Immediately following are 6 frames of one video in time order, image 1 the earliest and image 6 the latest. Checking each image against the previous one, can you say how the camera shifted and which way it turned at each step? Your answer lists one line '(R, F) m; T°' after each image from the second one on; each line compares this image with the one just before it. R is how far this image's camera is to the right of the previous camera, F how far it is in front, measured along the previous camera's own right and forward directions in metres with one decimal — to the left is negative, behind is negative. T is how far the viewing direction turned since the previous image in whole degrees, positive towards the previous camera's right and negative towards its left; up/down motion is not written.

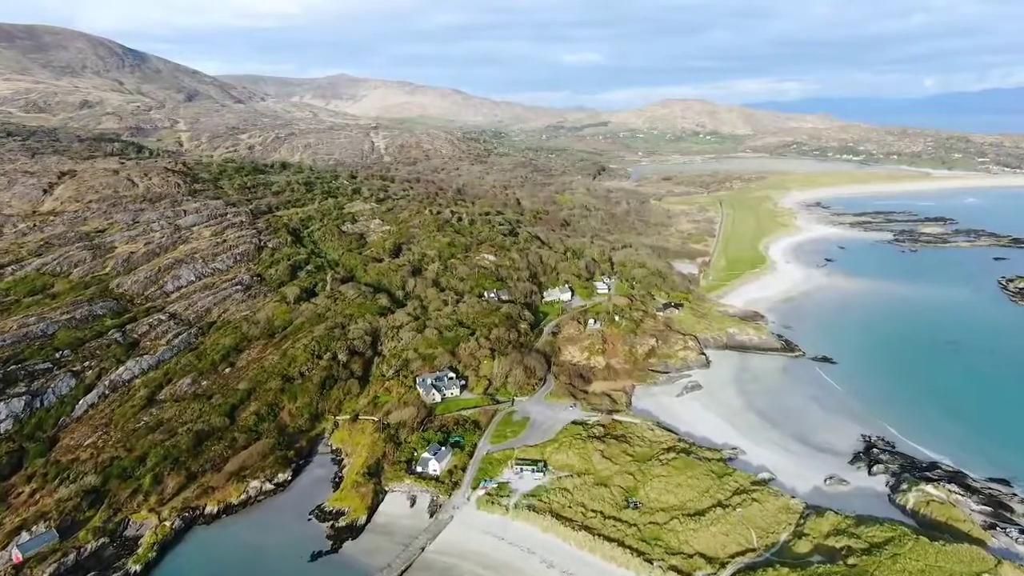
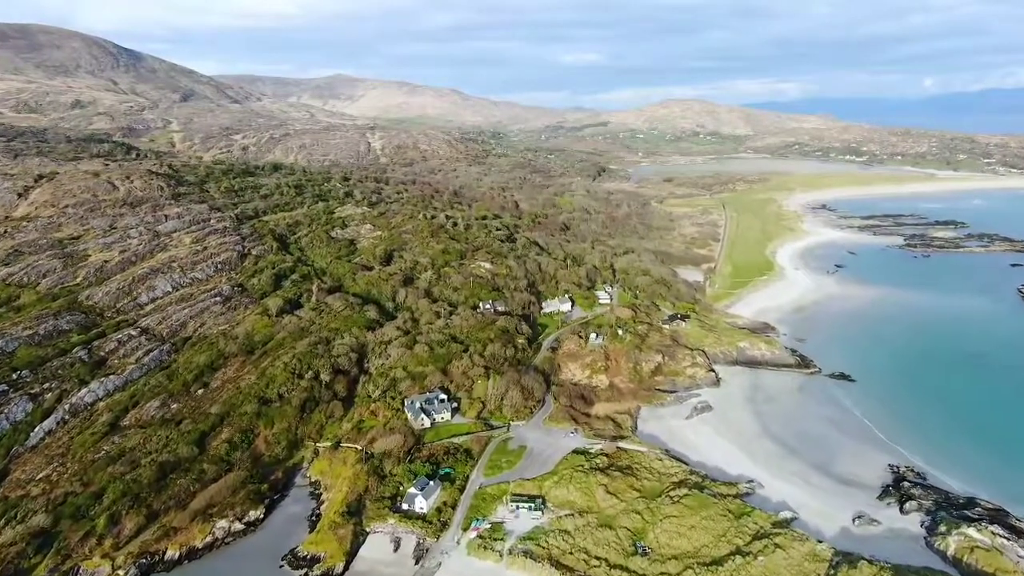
(+0.2, +2.6) m; 0°
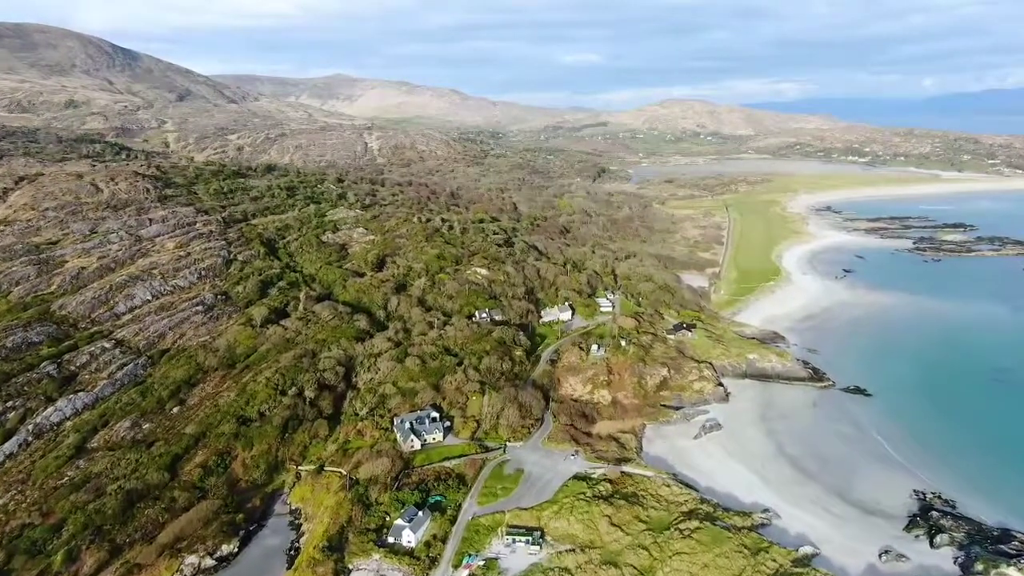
(+0.1, +2.0) m; 0°
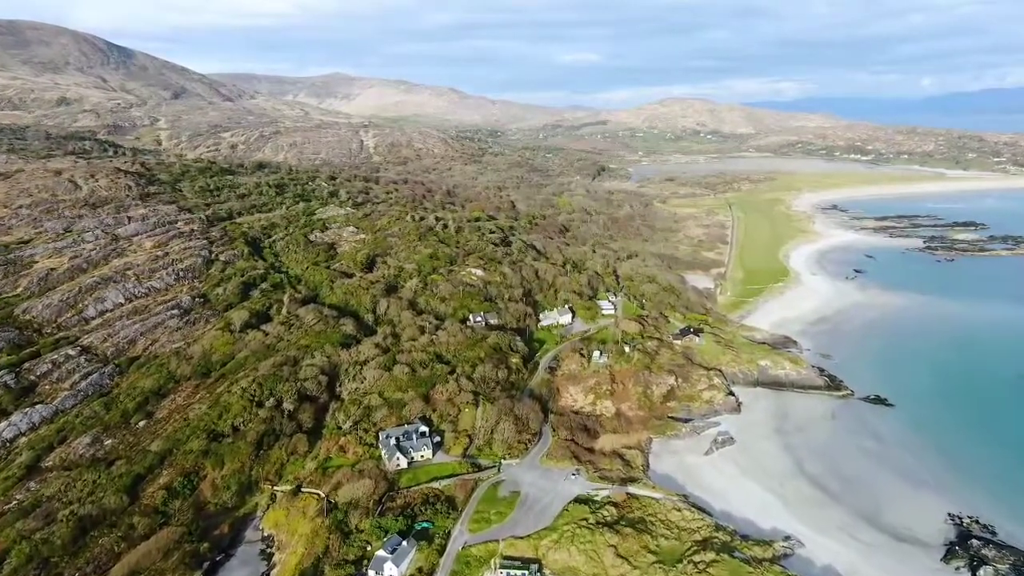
(+0.2, +2.4) m; 0°
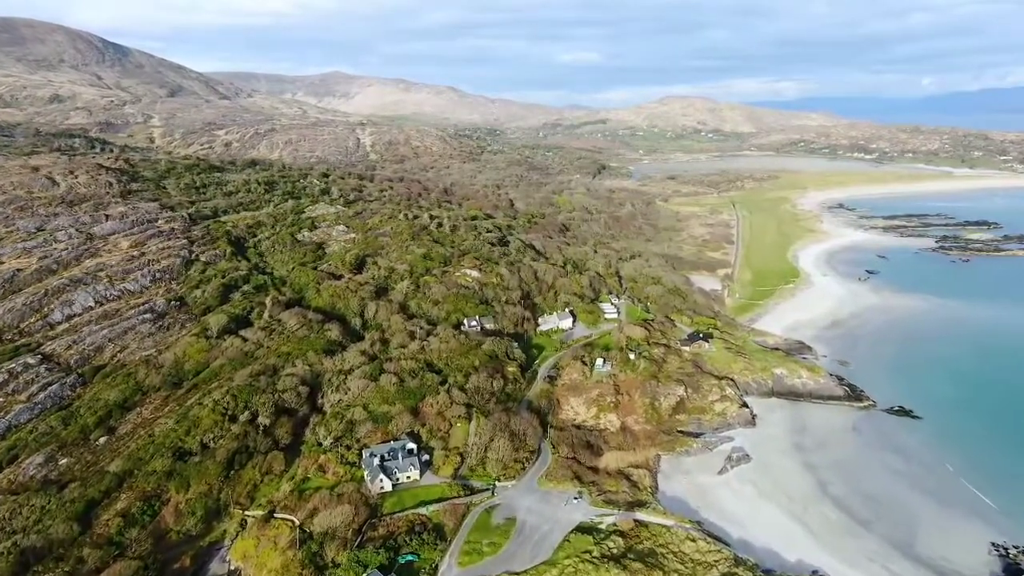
(+0.2, +2.4) m; 0°
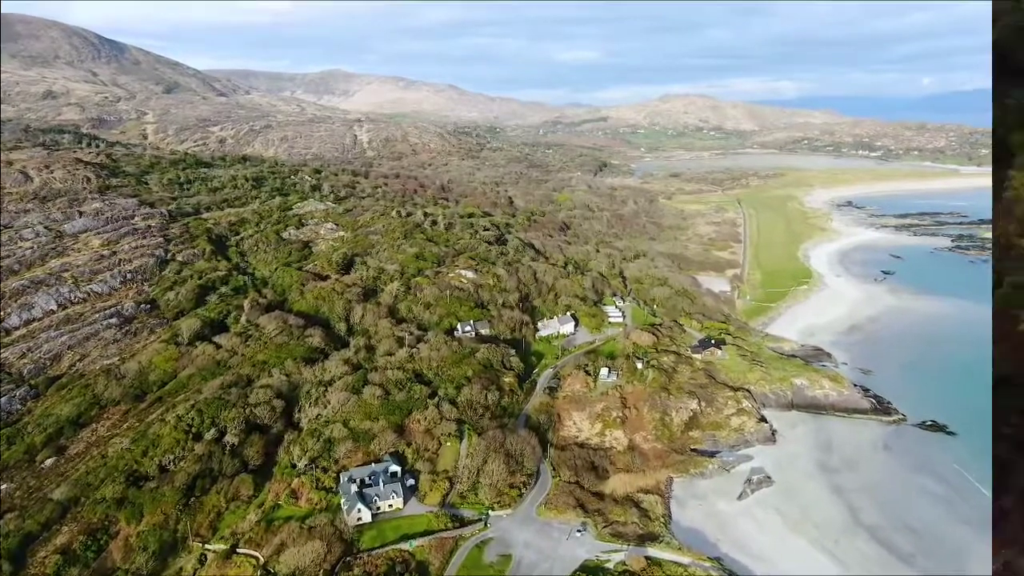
(+0.2, +2.7) m; 0°
